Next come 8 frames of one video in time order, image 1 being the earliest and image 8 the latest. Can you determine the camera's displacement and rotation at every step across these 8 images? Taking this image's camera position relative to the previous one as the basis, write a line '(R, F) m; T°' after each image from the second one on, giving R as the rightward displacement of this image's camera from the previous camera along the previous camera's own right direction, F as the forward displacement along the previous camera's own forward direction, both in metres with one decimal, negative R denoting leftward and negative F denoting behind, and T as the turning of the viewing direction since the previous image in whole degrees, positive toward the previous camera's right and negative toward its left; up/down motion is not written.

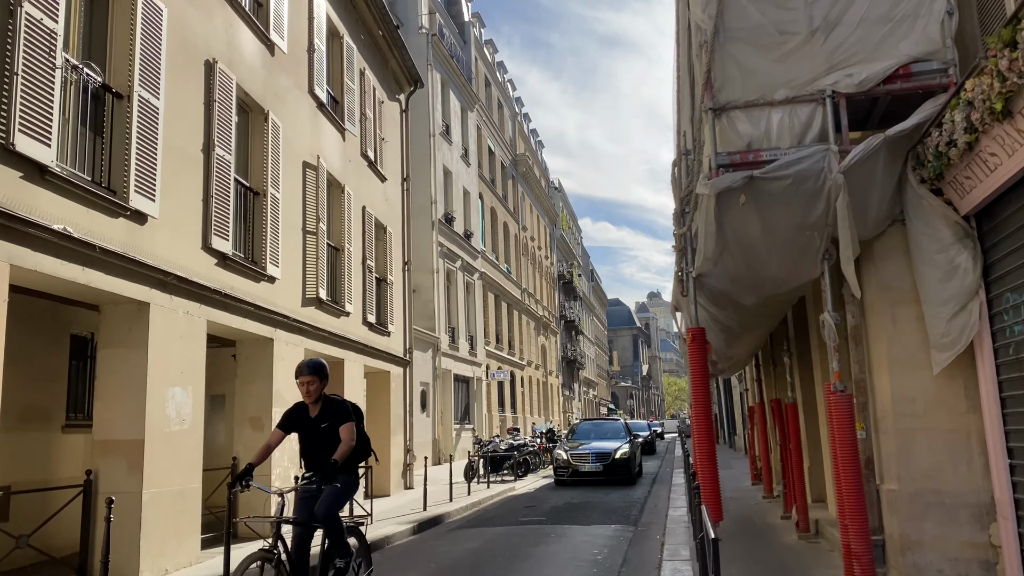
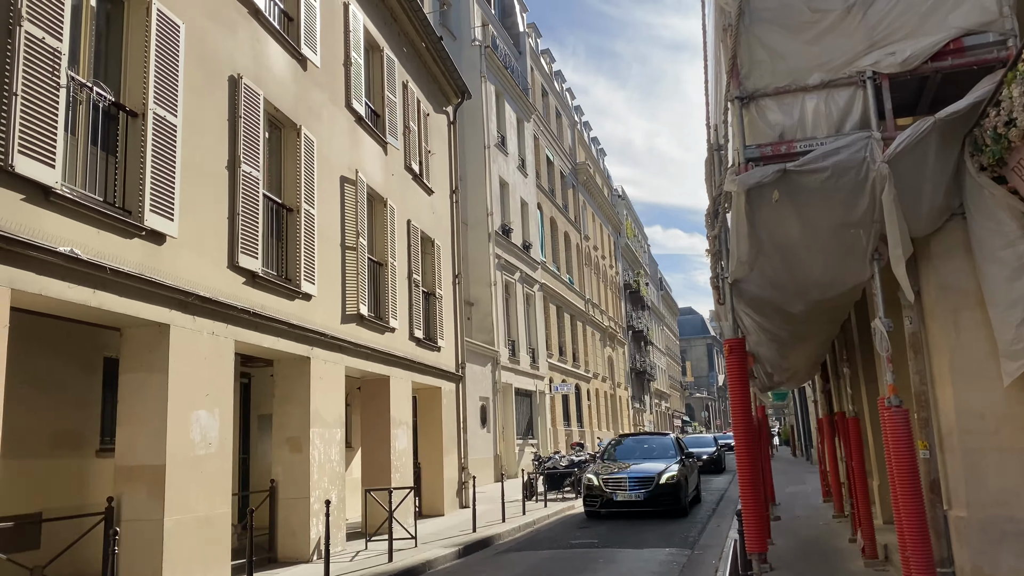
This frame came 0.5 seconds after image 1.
(+0.4, +0.4) m; -5°
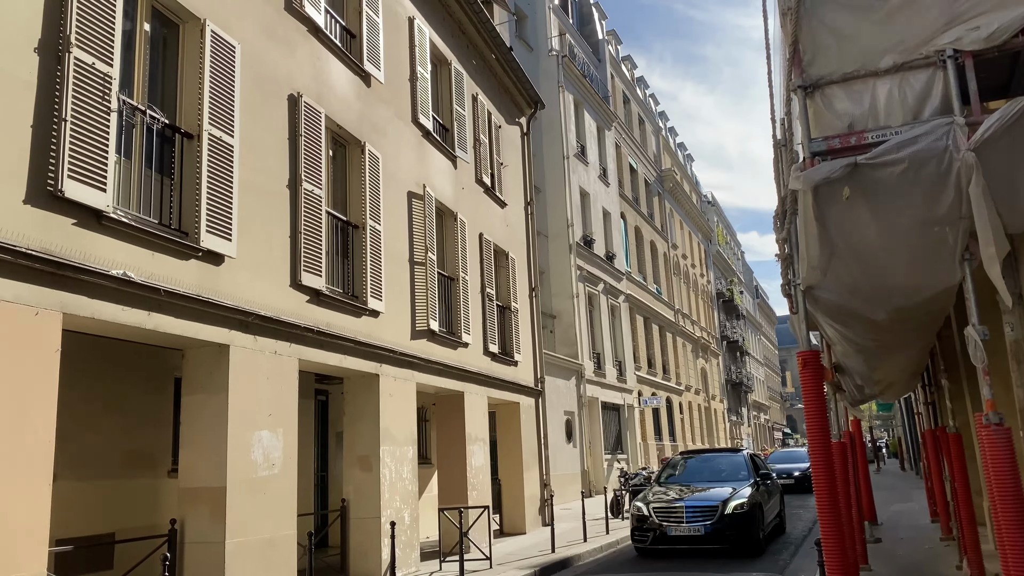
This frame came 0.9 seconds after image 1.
(+0.3, +0.3) m; -6°
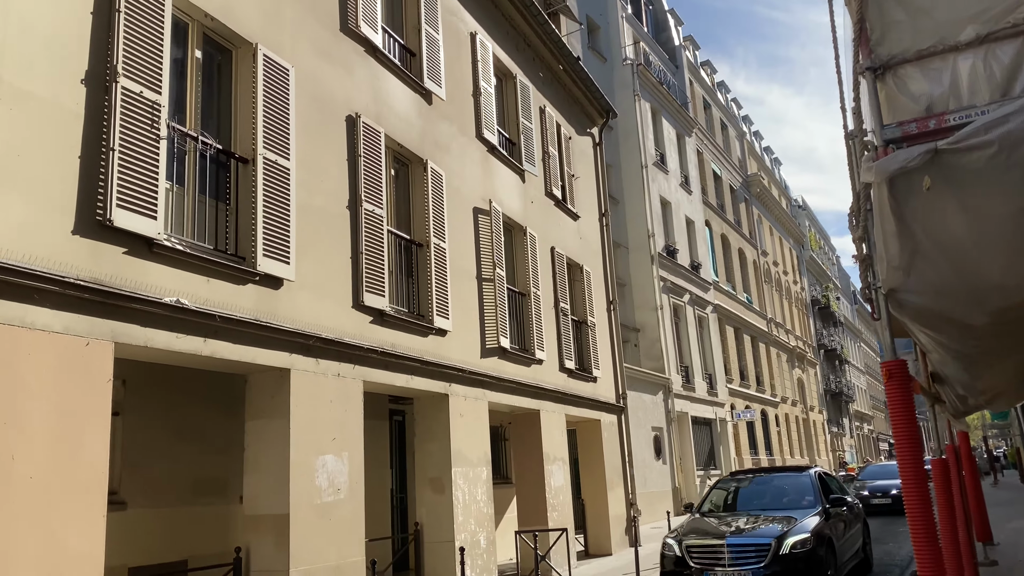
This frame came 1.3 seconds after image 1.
(+0.2, +0.3) m; -6°
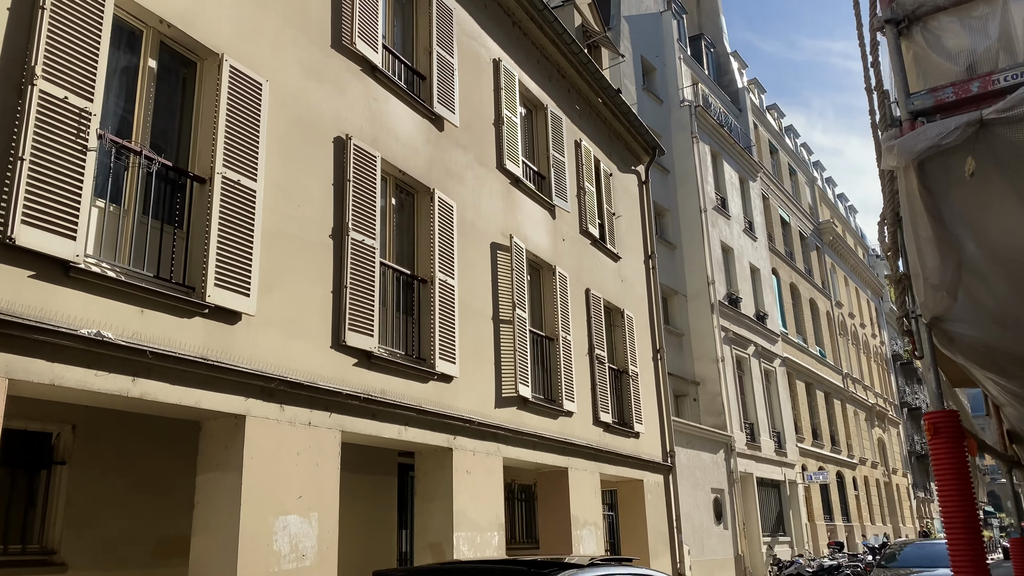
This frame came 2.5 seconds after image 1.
(+0.7, +1.0) m; -5°
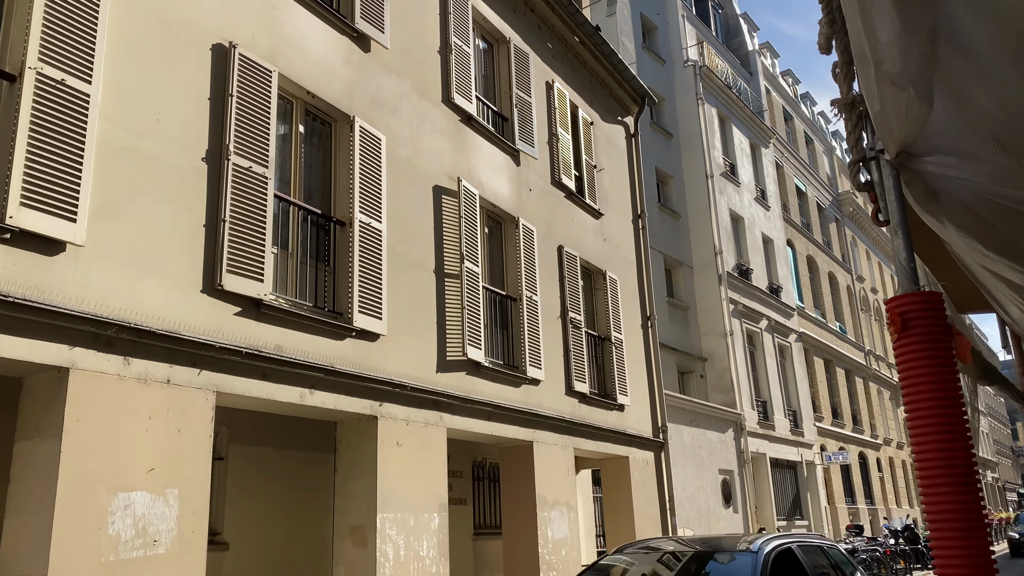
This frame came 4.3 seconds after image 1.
(+0.9, +1.4) m; -2°
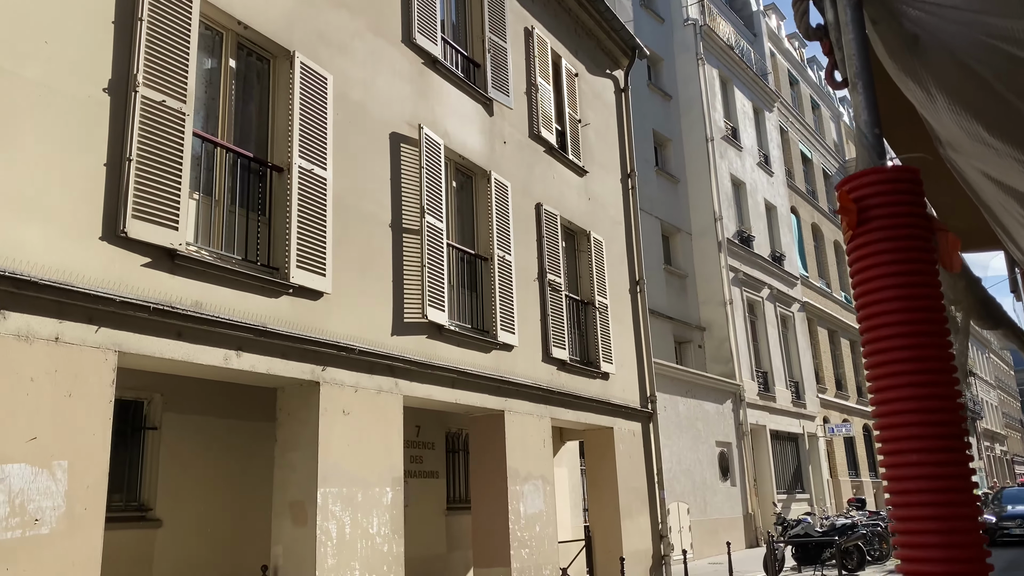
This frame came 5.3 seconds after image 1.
(+0.4, +0.8) m; -1°
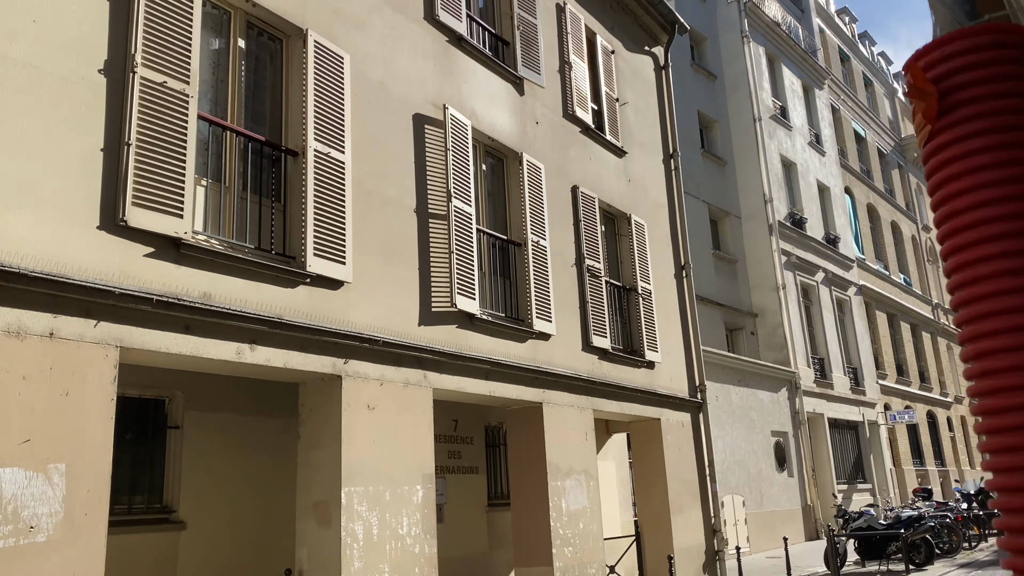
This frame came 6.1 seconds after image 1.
(+0.2, +0.5) m; -3°
